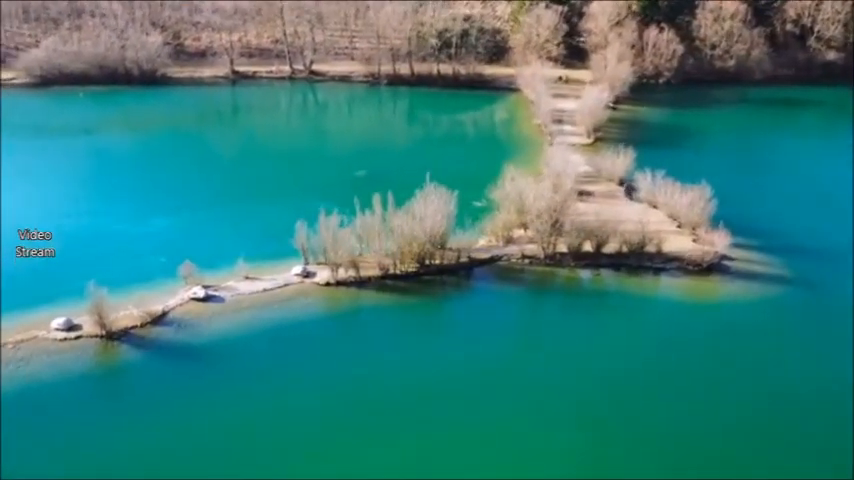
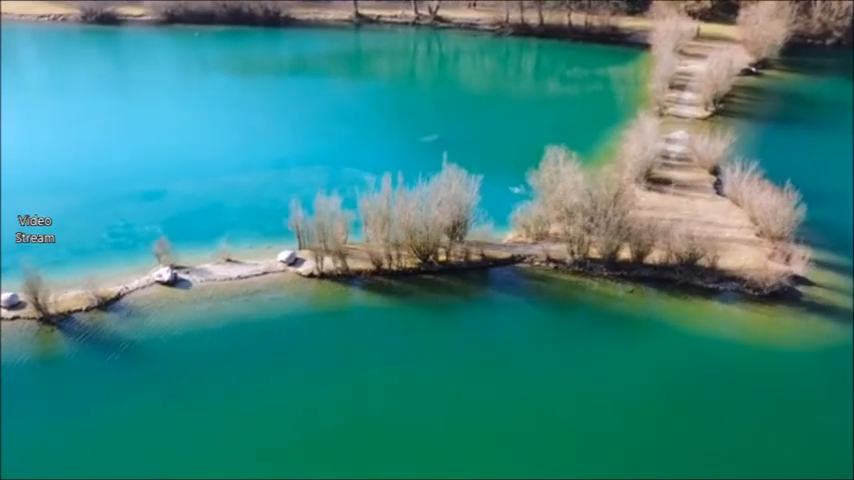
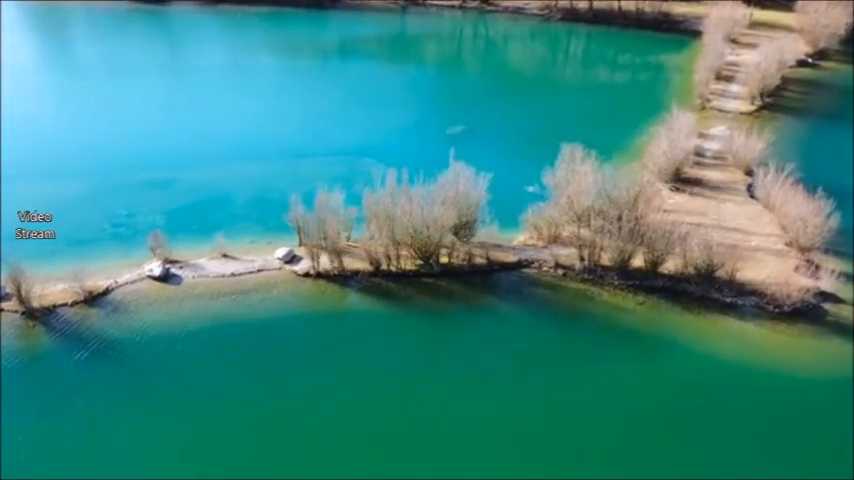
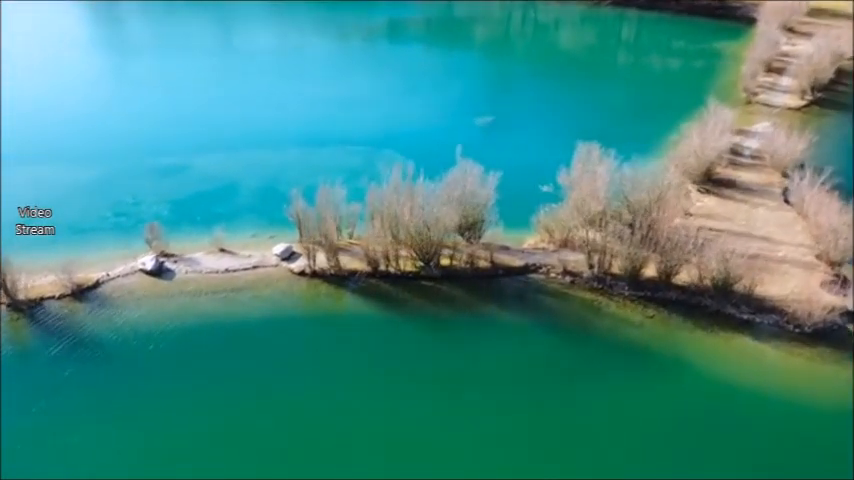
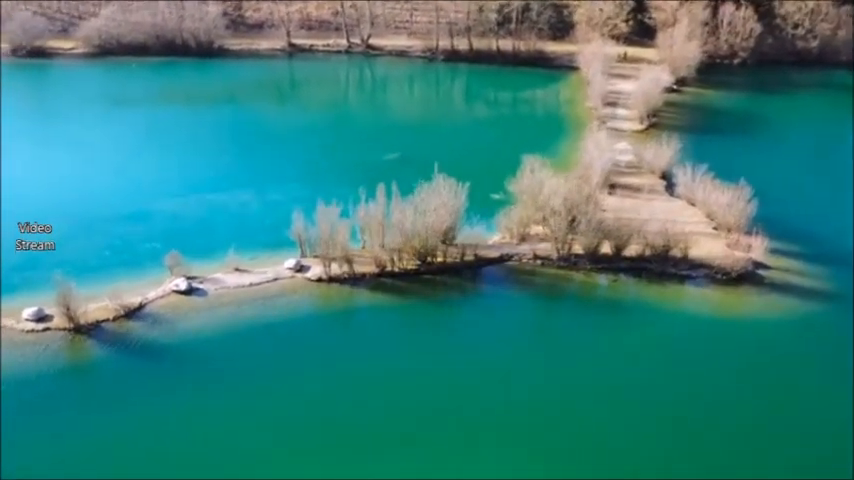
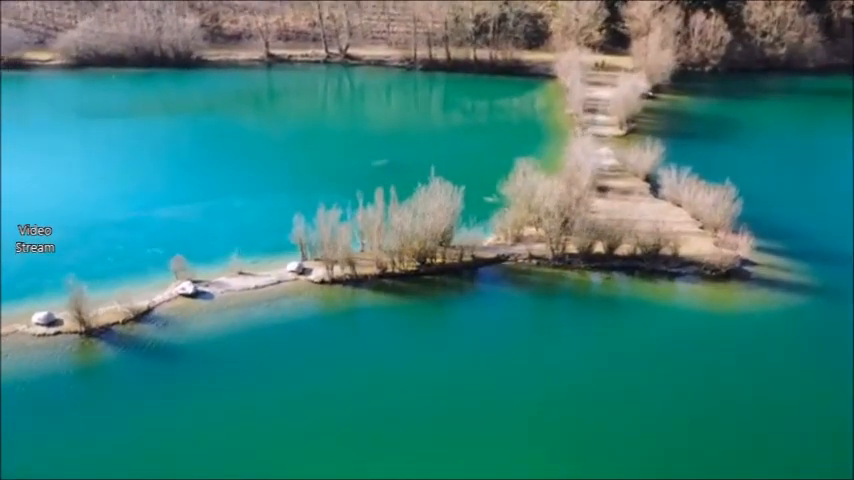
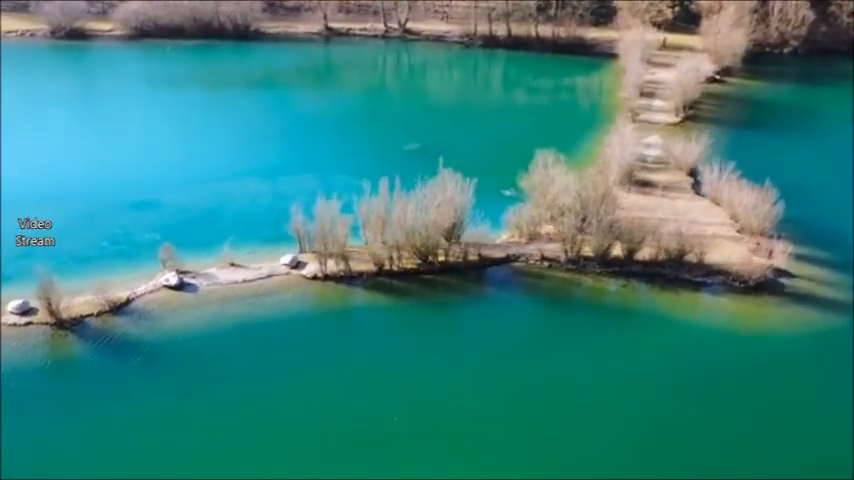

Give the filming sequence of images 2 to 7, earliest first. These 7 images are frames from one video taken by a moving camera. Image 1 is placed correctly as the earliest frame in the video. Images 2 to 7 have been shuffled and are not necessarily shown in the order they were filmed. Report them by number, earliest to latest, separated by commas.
6, 5, 7, 2, 3, 4
